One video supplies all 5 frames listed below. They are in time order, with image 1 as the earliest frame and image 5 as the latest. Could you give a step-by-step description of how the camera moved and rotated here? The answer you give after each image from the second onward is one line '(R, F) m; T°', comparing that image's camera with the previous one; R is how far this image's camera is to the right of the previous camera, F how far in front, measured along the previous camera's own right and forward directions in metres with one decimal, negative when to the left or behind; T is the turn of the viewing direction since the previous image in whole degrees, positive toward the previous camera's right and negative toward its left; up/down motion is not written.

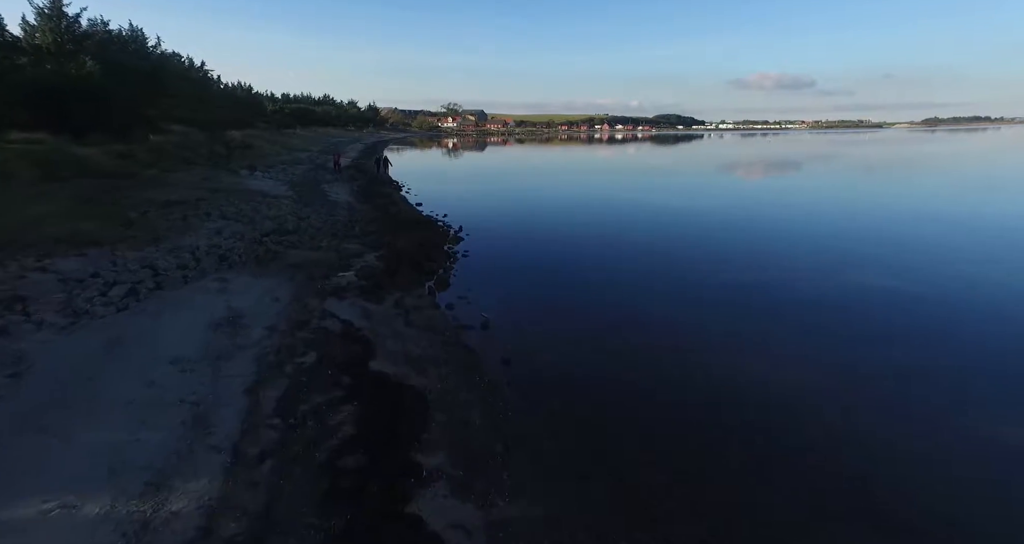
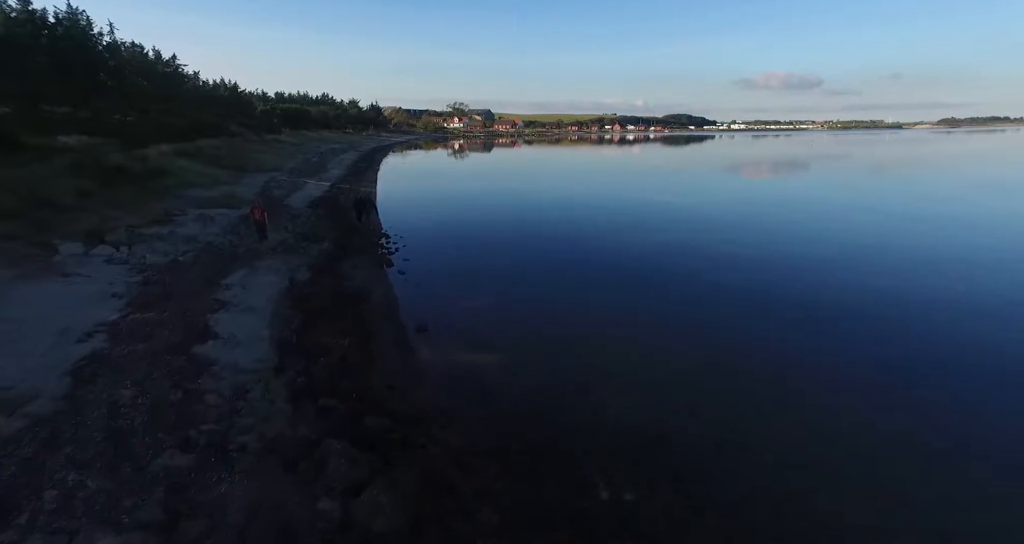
(-1.5, +8.2) m; -1°
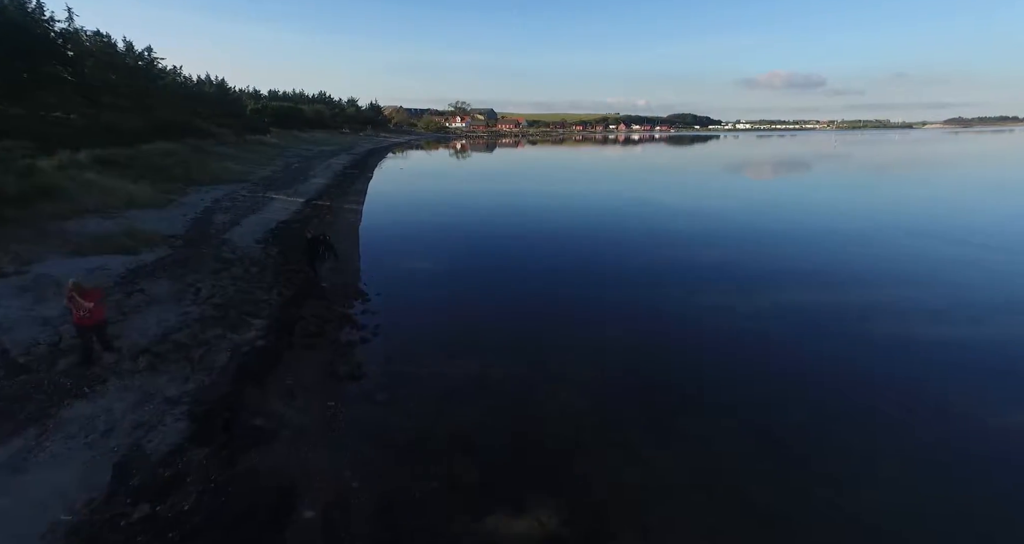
(-0.8, +4.9) m; 0°
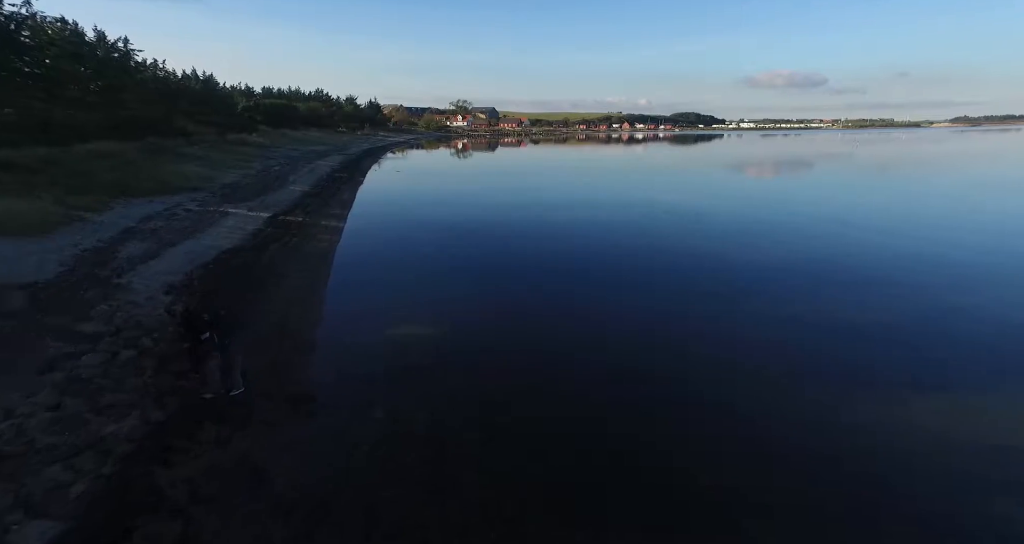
(-0.6, +3.9) m; 0°
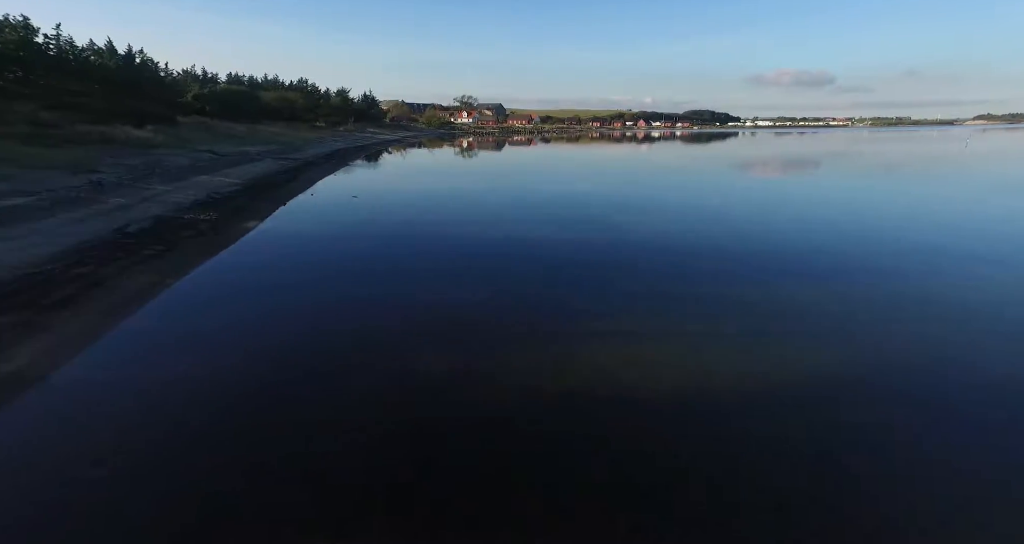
(-2.2, +16.7) m; 0°
